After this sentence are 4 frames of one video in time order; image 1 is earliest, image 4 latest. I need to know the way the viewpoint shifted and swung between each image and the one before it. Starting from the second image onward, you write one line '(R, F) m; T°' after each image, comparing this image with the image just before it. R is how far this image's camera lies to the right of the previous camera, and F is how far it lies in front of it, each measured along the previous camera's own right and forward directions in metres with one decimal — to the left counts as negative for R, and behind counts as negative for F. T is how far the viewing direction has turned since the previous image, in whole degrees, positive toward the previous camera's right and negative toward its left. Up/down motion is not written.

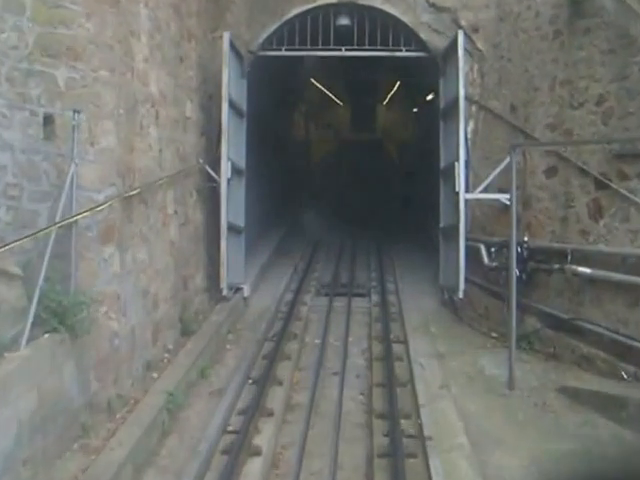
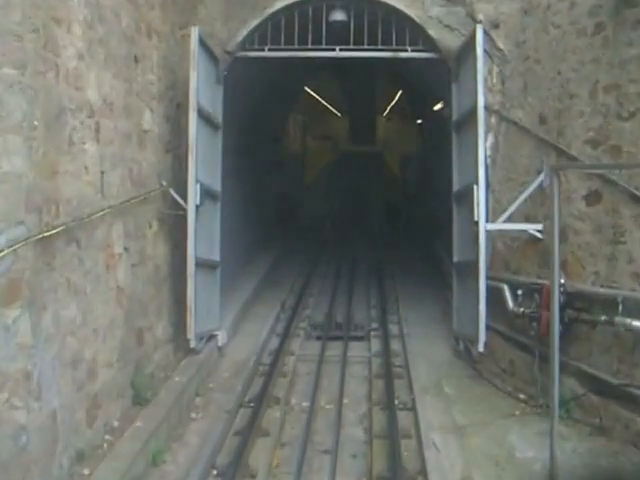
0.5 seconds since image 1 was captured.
(+0.1, +1.6) m; 0°
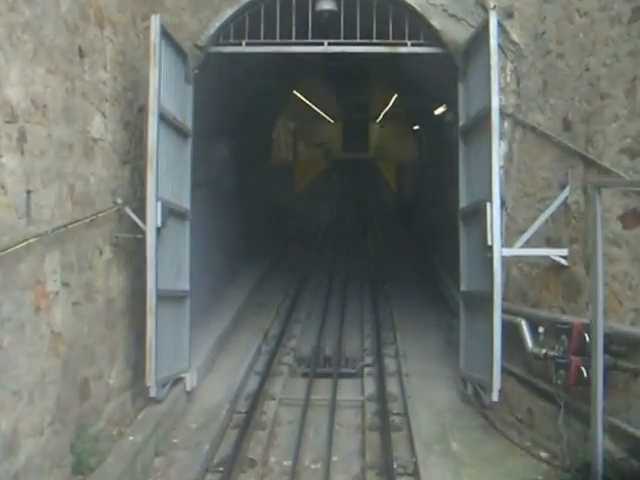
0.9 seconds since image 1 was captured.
(+0.1, +1.2) m; 0°
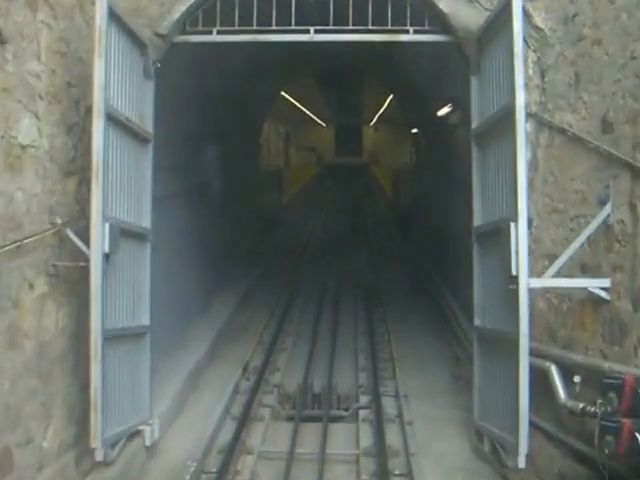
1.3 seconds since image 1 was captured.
(0.0, +1.2) m; 0°
